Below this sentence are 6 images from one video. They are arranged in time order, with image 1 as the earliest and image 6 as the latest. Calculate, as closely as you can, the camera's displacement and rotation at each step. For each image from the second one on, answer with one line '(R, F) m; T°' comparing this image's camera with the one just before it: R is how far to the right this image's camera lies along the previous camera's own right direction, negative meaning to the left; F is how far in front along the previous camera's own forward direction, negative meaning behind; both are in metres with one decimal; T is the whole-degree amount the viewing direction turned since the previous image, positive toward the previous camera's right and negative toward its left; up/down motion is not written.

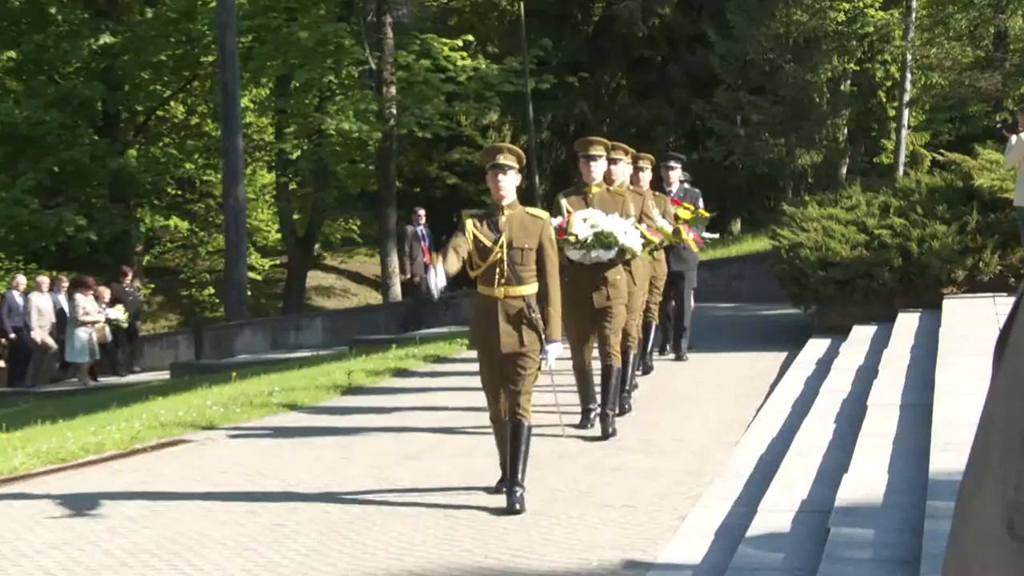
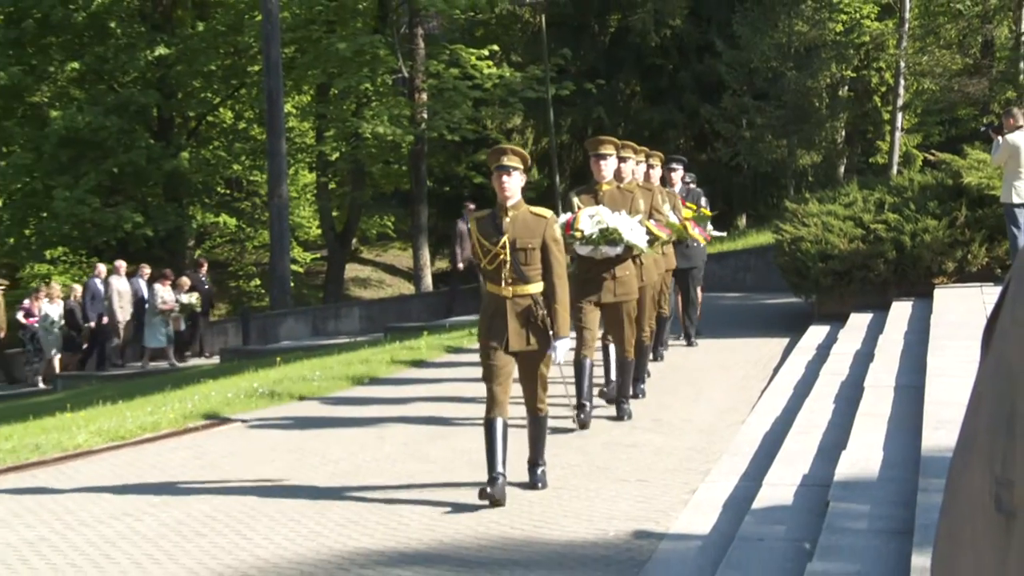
(-0.1, -0.6) m; -1°
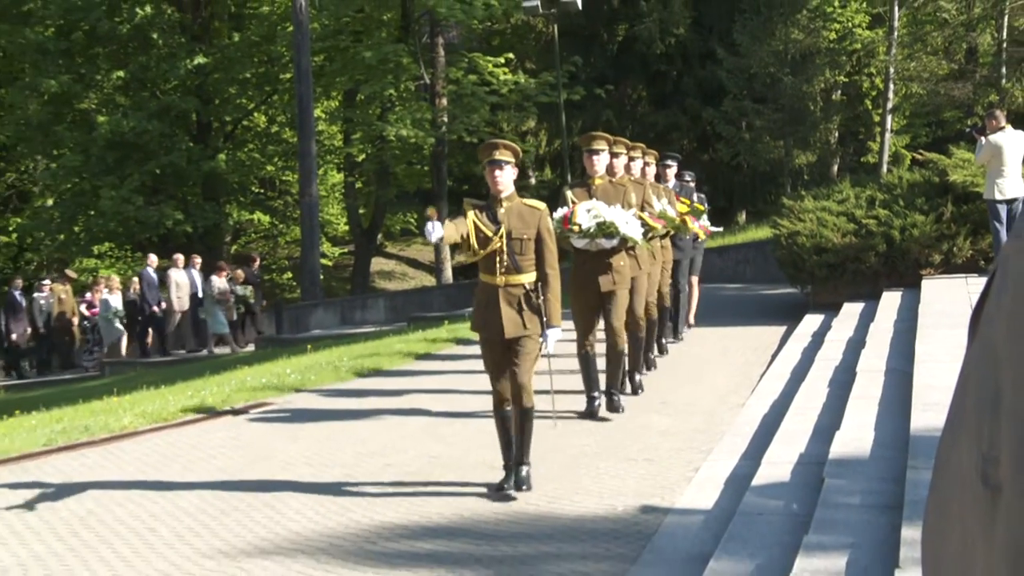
(0.0, -0.6) m; -1°
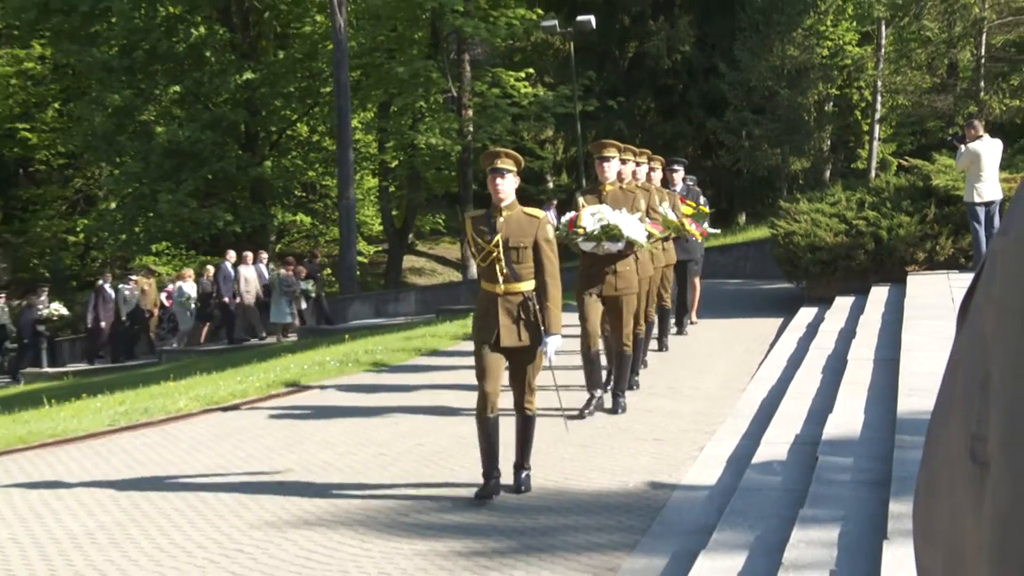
(0.0, -0.8) m; -1°
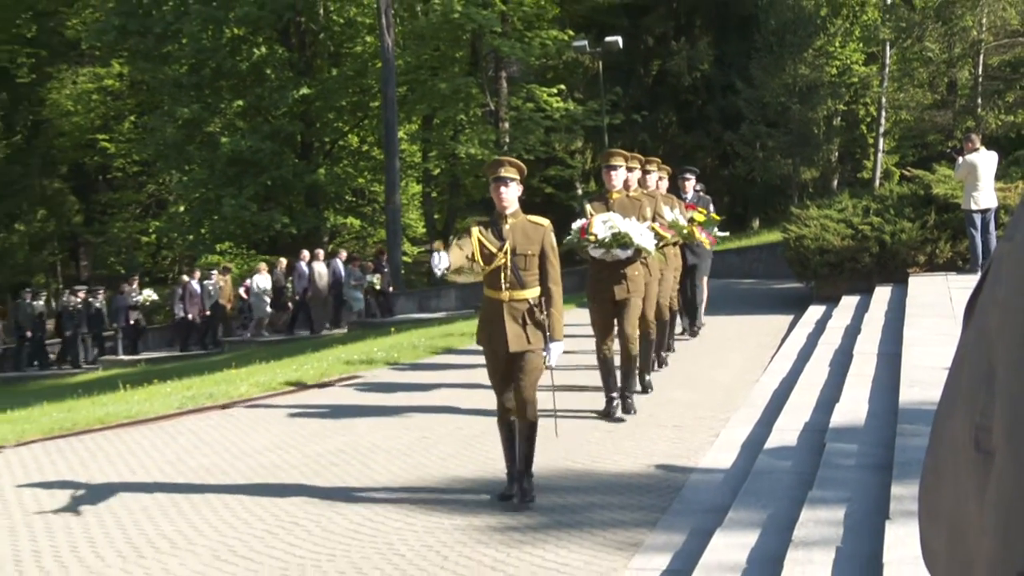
(-0.1, -0.8) m; -1°
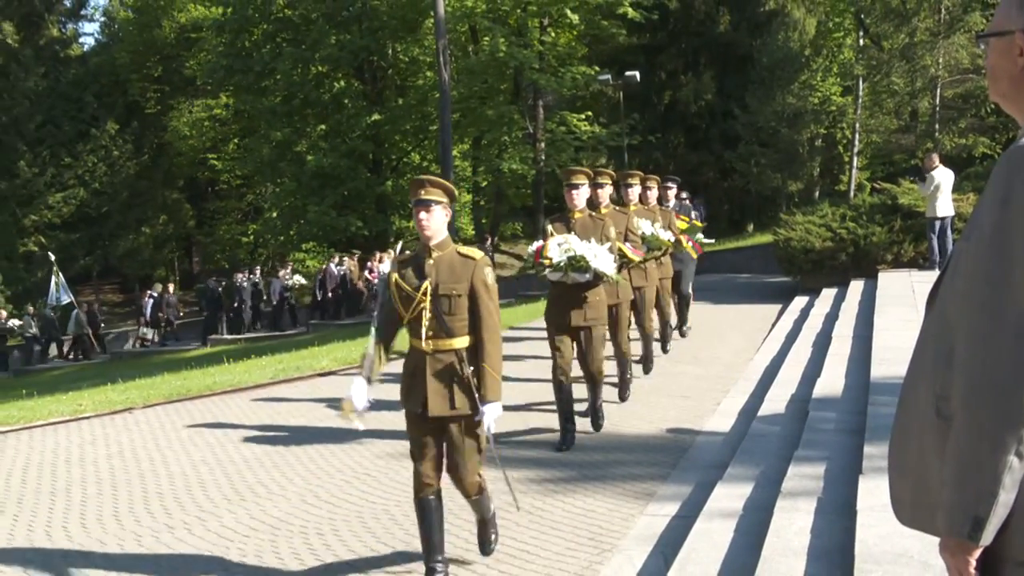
(0.0, -2.1) m; -2°
